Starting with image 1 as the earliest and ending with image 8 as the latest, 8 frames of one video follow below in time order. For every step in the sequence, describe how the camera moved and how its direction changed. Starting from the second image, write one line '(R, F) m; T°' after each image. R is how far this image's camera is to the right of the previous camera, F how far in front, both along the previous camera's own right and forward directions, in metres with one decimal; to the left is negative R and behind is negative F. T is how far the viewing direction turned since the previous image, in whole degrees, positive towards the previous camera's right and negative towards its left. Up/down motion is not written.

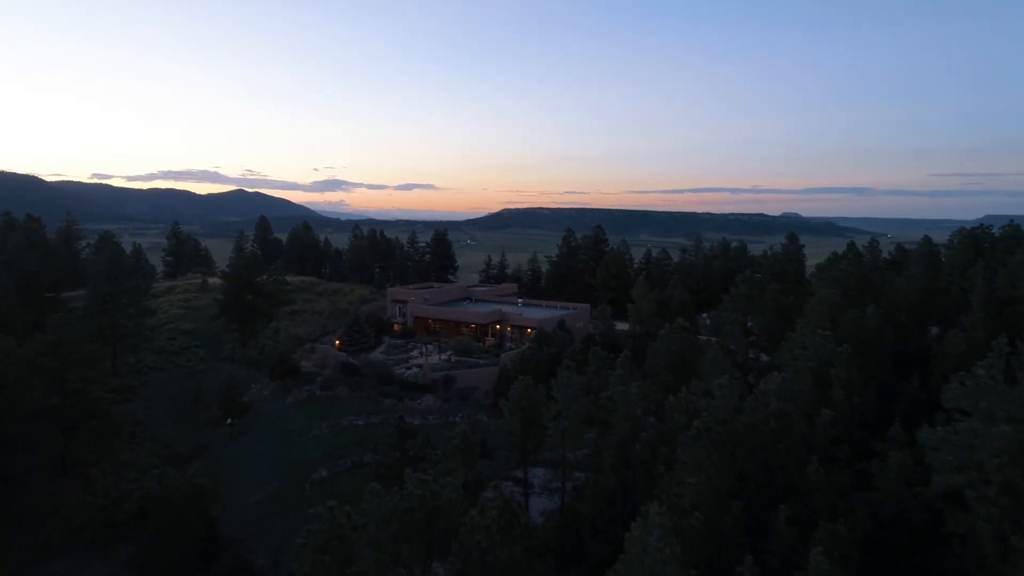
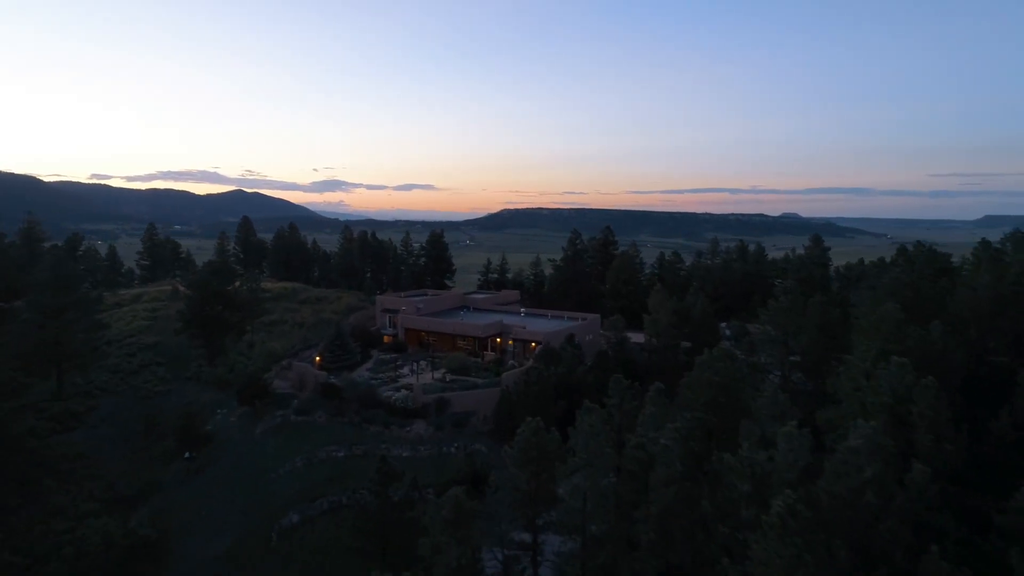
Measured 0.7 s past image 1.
(-0.2, +4.7) m; 0°
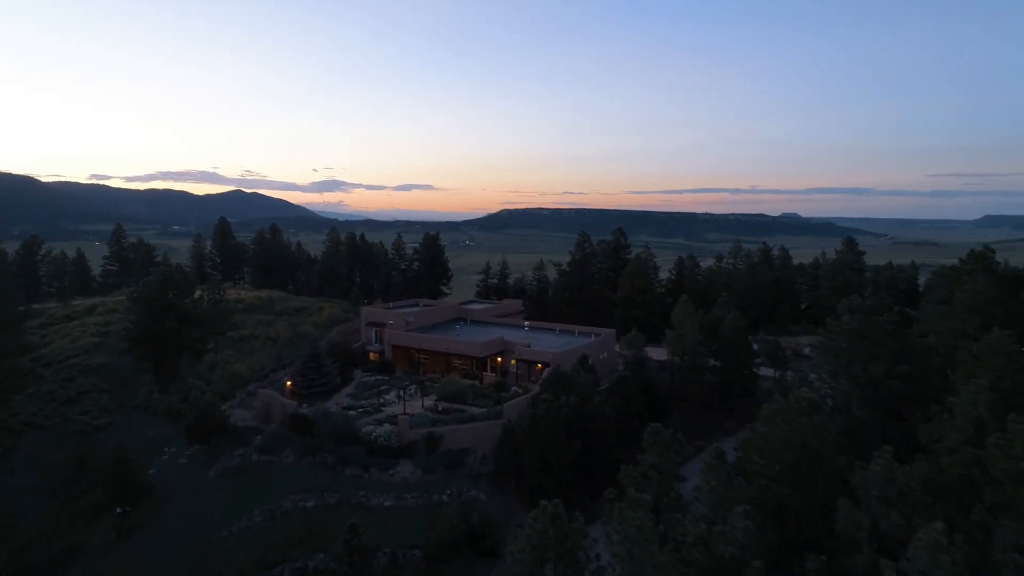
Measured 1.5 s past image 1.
(-0.2, +5.3) m; 0°
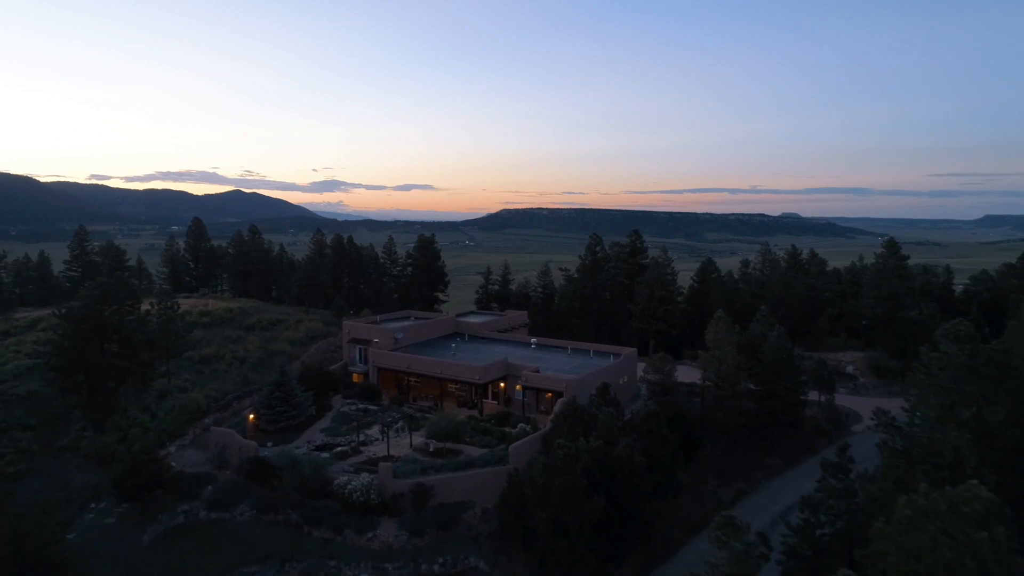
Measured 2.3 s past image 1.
(-0.2, +5.3) m; 0°
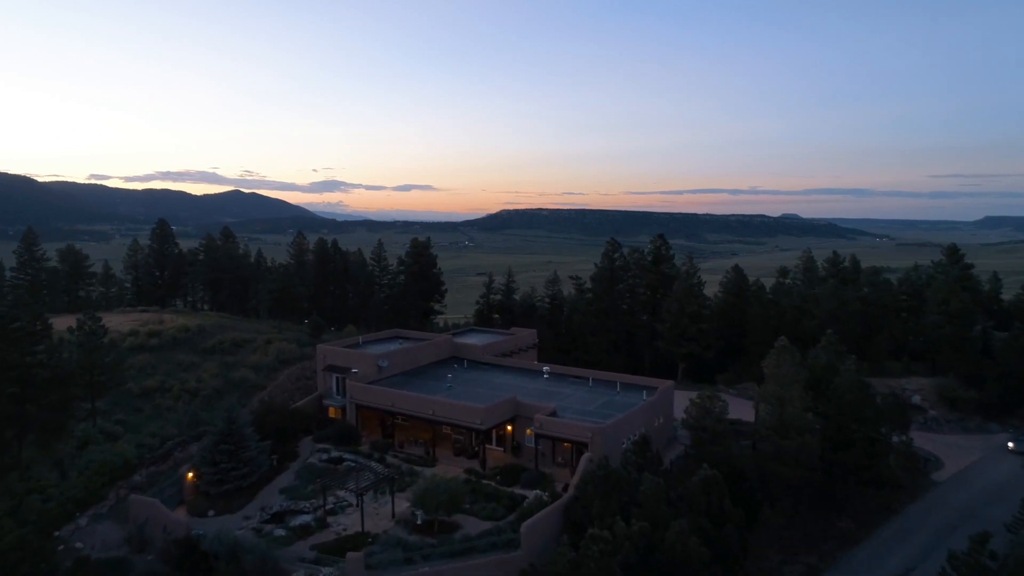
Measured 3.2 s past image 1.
(-0.4, +5.9) m; 0°
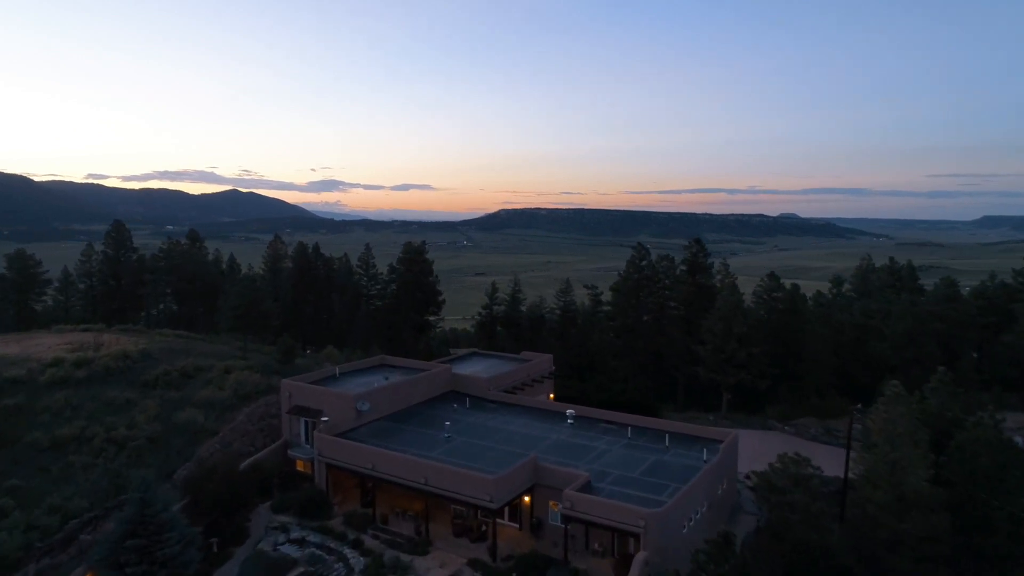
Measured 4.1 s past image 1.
(-0.5, +6.0) m; 0°
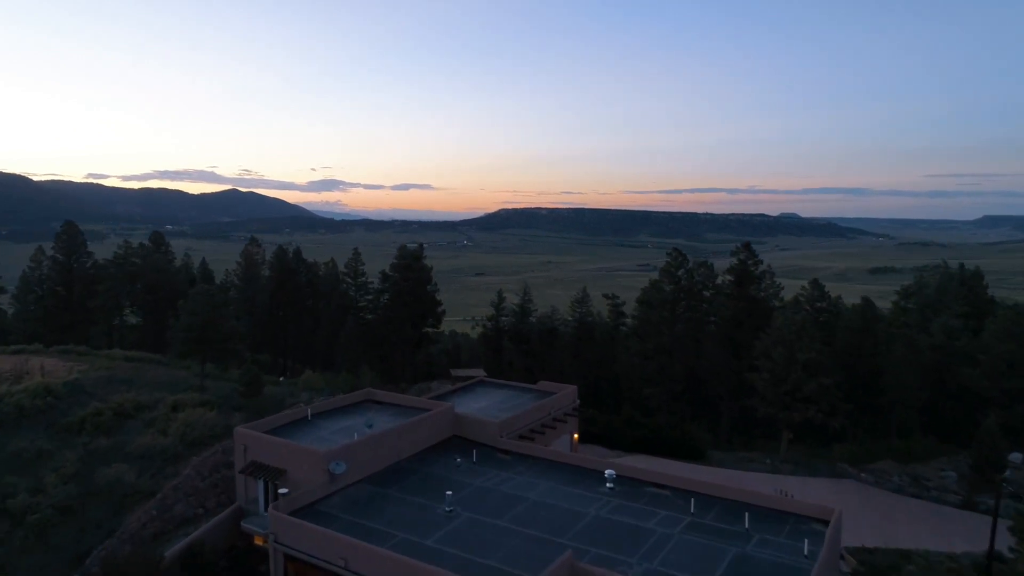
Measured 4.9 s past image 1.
(-0.5, +5.3) m; 0°
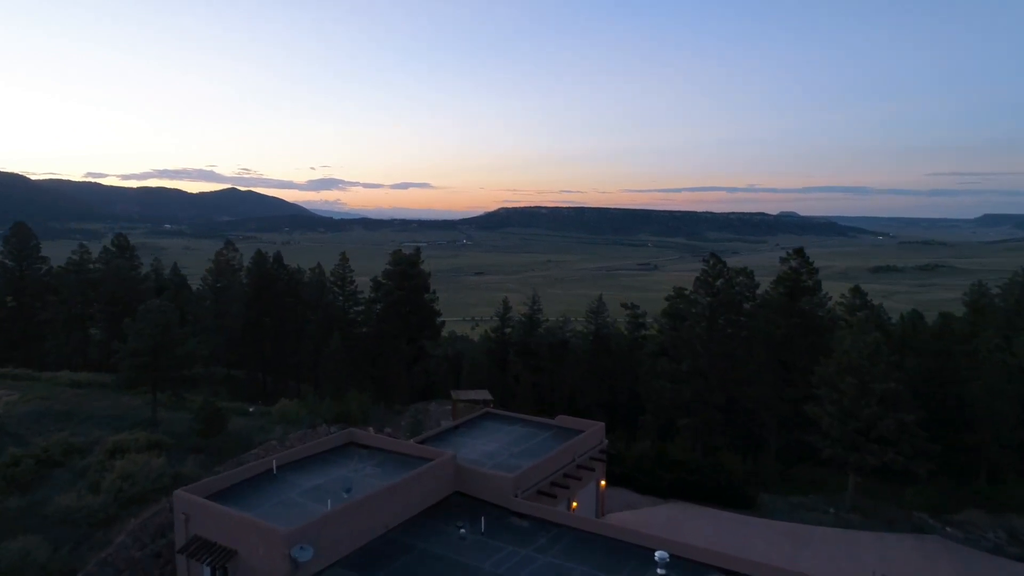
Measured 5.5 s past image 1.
(-0.4, +4.1) m; 0°
